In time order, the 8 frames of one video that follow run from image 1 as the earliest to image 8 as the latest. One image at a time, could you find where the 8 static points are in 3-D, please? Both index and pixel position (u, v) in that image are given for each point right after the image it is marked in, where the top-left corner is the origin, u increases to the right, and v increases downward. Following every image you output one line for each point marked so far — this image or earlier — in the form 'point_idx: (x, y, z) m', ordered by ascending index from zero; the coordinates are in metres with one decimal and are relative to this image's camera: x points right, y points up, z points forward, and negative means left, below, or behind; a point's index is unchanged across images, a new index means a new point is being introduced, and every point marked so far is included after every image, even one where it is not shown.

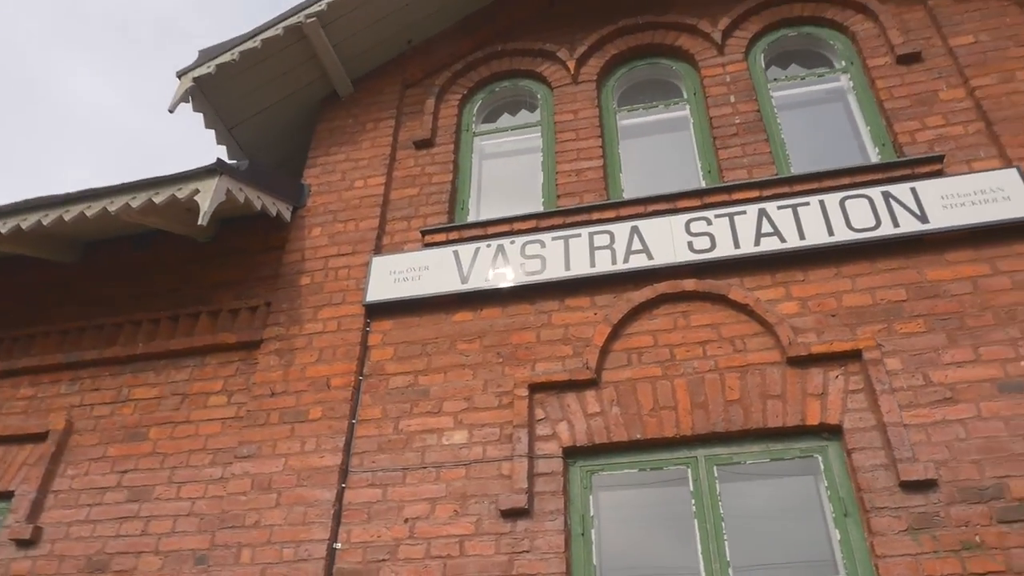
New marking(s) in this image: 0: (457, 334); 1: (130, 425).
0: (-0.3, -0.3, +4.3) m
1: (-2.3, -0.8, +4.5) m
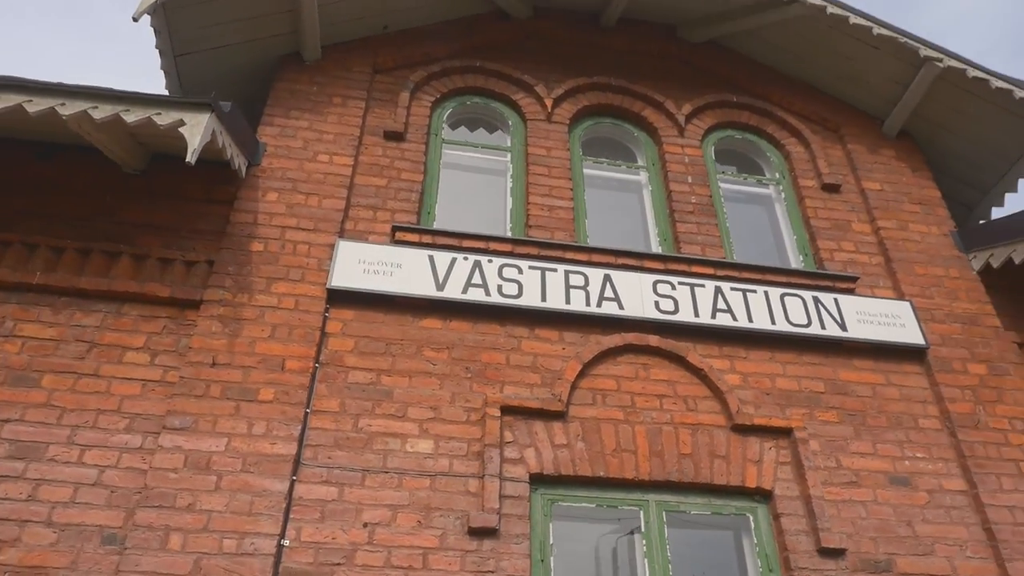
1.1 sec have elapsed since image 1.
0: (-0.5, -0.3, +4.2) m
1: (-2.5, -0.4, +3.8) m
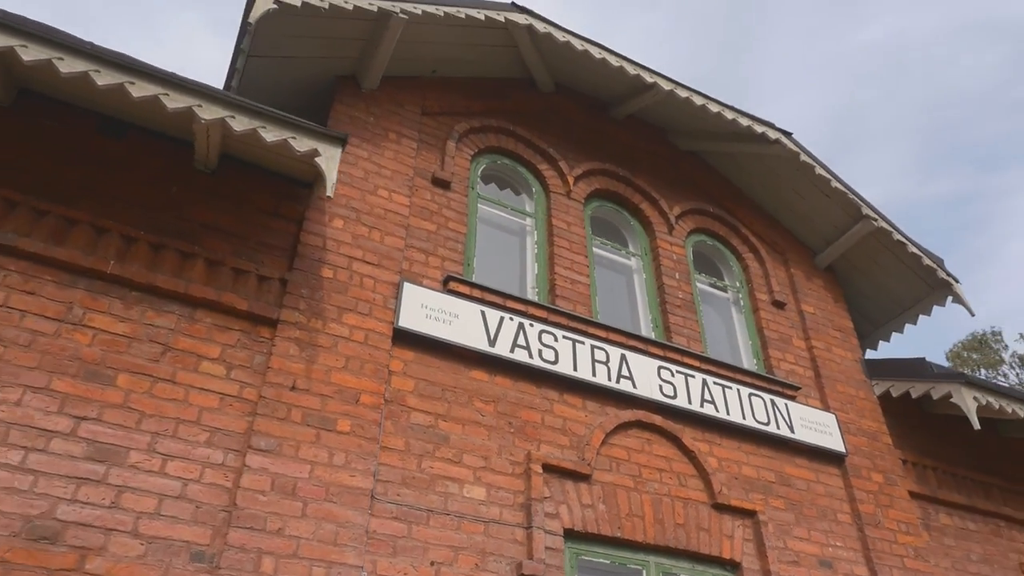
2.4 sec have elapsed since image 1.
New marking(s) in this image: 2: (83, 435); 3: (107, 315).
0: (-0.2, -0.6, +4.5) m
1: (-2.0, -0.3, +3.6) m
2: (-2.0, -0.7, +3.4) m
3: (-2.0, -0.1, +3.8) m
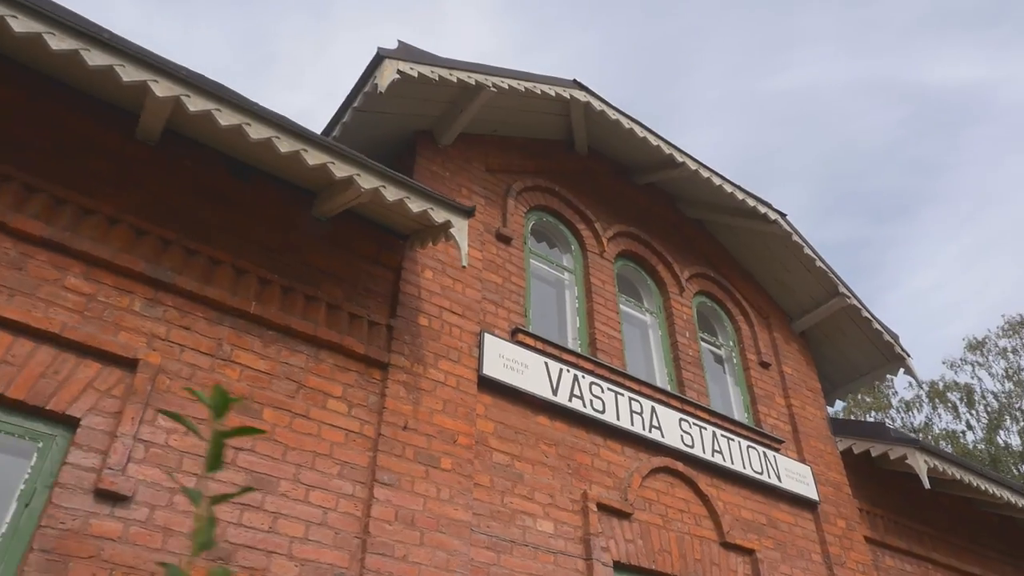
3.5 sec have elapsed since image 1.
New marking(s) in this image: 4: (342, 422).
0: (+0.2, -1.0, +5.1) m
1: (-1.5, -0.6, +4.0) m
2: (-1.4, -0.9, +3.8) m
3: (-1.5, -0.4, +4.1) m
4: (-1.0, -0.8, +4.3) m
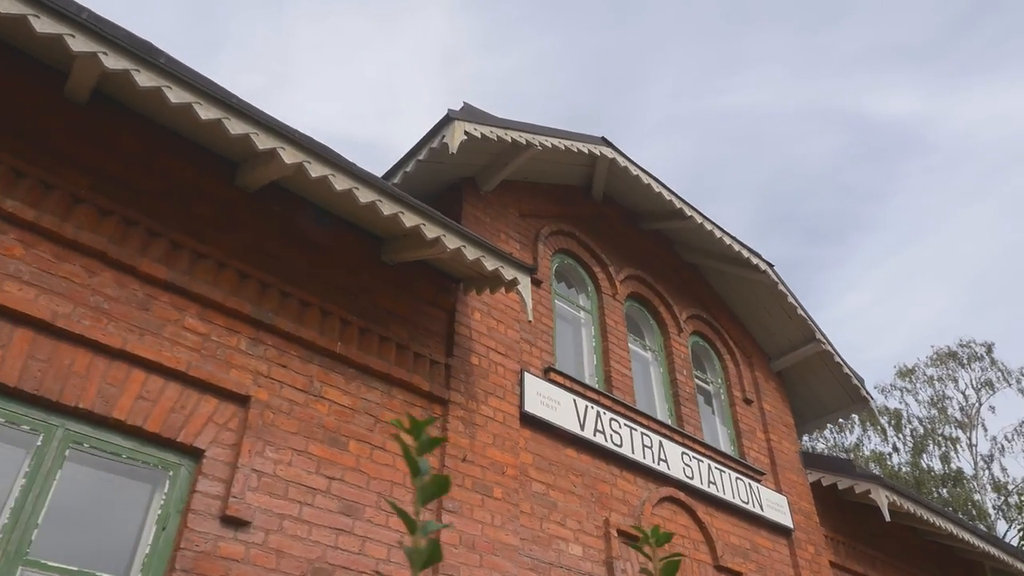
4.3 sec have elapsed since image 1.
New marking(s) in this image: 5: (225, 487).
0: (+0.4, -1.4, +5.7) m
1: (-1.1, -0.8, +4.4) m
2: (-1.0, -1.2, +4.3) m
3: (-1.1, -0.6, +4.6) m
4: (-0.6, -1.1, +4.7) m
5: (-1.5, -1.0, +3.8) m
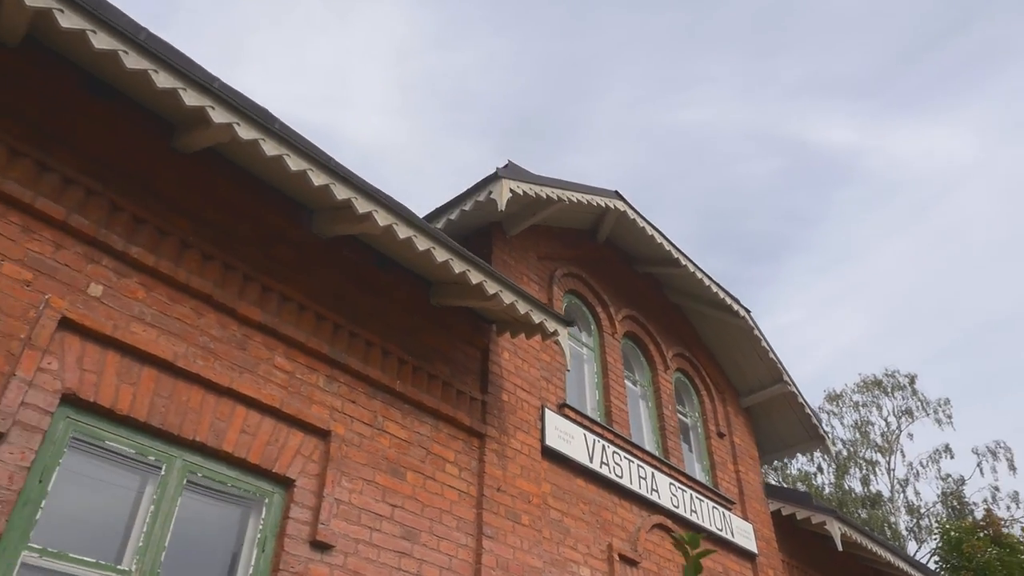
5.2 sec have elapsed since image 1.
0: (+0.6, -1.8, +6.3) m
1: (-0.8, -1.1, +4.9) m
2: (-0.7, -1.5, +4.8) m
3: (-0.8, -0.9, +5.1) m
4: (-0.4, -1.4, +5.3) m
5: (-1.2, -1.3, +4.3) m
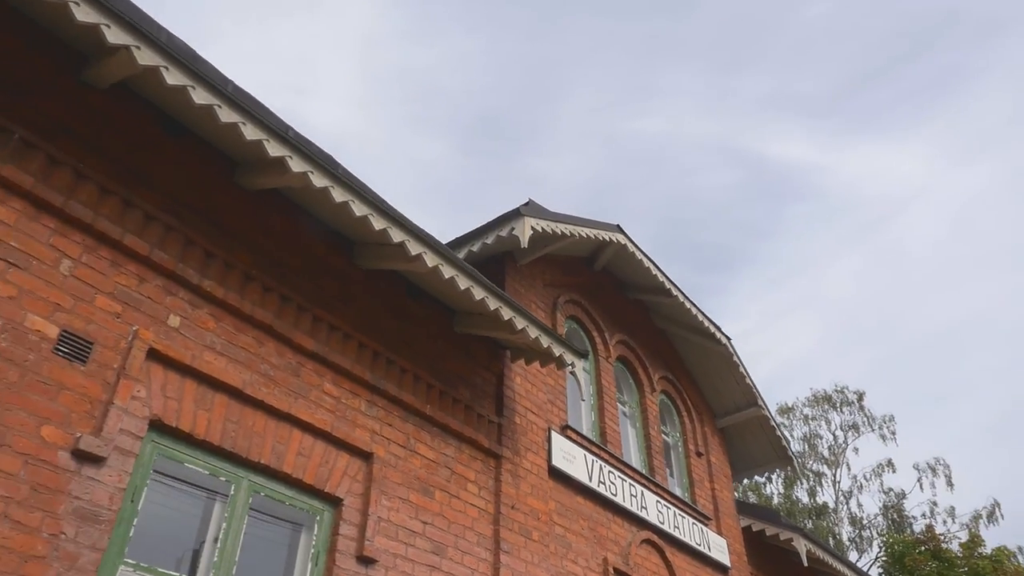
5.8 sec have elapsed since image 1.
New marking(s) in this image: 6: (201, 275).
0: (+0.6, -2.0, +6.8) m
1: (-0.7, -1.4, +5.3) m
2: (-0.6, -1.7, +5.1) m
3: (-0.6, -1.1, +5.5) m
4: (-0.3, -1.6, +5.7) m
5: (-1.0, -1.5, +4.7) m
6: (-1.8, +0.1, +4.4) m
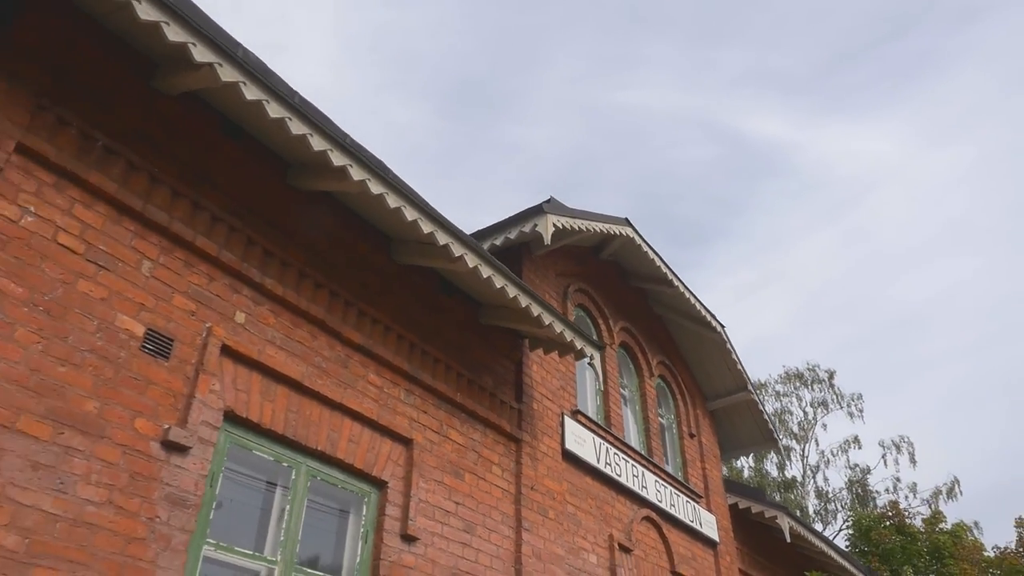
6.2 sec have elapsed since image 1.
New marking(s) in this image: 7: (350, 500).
0: (+0.7, -2.0, +7.2) m
1: (-0.5, -1.3, +5.7) m
2: (-0.4, -1.7, +5.5) m
3: (-0.4, -1.1, +5.8) m
4: (-0.1, -1.6, +6.1) m
5: (-0.8, -1.5, +5.0) m
6: (-1.6, +0.1, +4.7) m
7: (-1.1, -1.4, +4.9) m
